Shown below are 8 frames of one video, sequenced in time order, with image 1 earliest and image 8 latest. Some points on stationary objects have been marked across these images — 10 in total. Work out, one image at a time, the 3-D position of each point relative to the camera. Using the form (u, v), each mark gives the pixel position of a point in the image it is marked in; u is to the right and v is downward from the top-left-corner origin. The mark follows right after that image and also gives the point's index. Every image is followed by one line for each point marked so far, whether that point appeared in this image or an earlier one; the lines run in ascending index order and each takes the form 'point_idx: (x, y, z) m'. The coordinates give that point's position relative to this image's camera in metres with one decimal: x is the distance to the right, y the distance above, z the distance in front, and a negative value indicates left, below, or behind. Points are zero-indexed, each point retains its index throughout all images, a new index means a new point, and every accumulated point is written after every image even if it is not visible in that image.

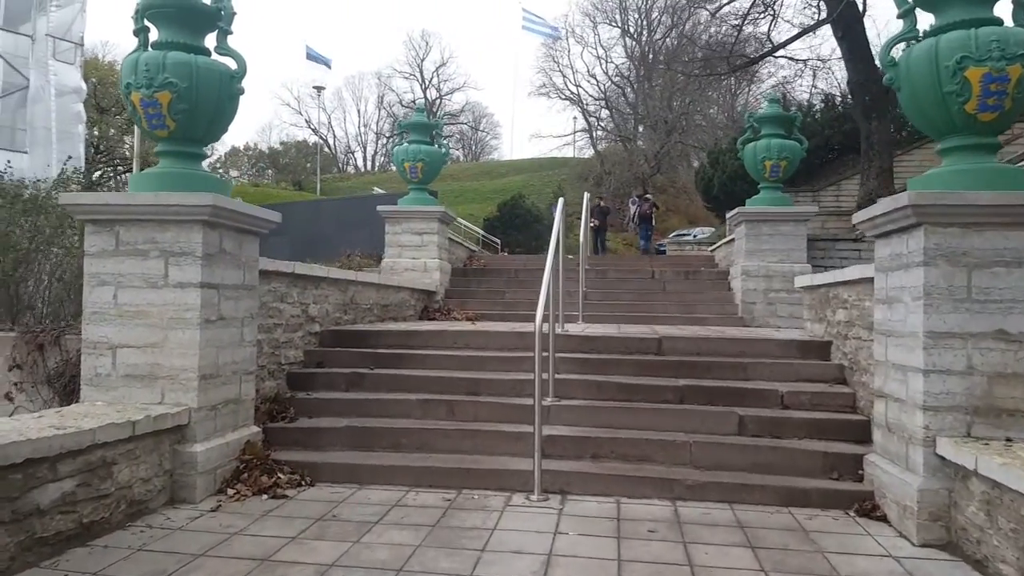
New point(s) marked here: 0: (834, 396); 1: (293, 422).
0: (+1.7, -0.6, +5.0) m
1: (-1.2, -0.7, +5.1) m
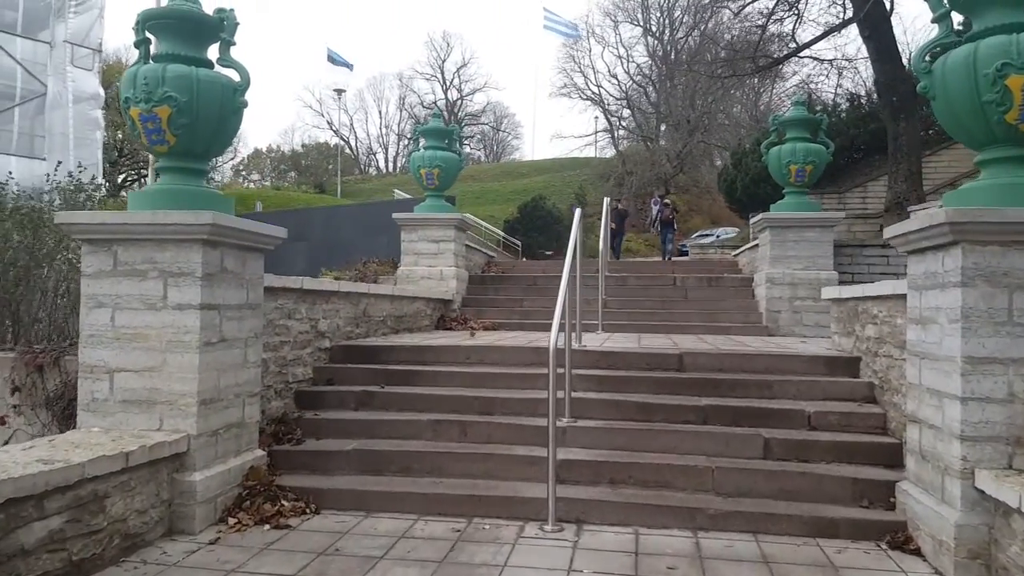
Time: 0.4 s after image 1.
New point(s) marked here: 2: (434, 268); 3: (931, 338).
0: (+1.8, -0.6, +4.7) m
1: (-1.1, -0.8, +4.9) m
2: (-0.8, +0.2, +9.4) m
3: (+1.7, -0.2, +3.7) m
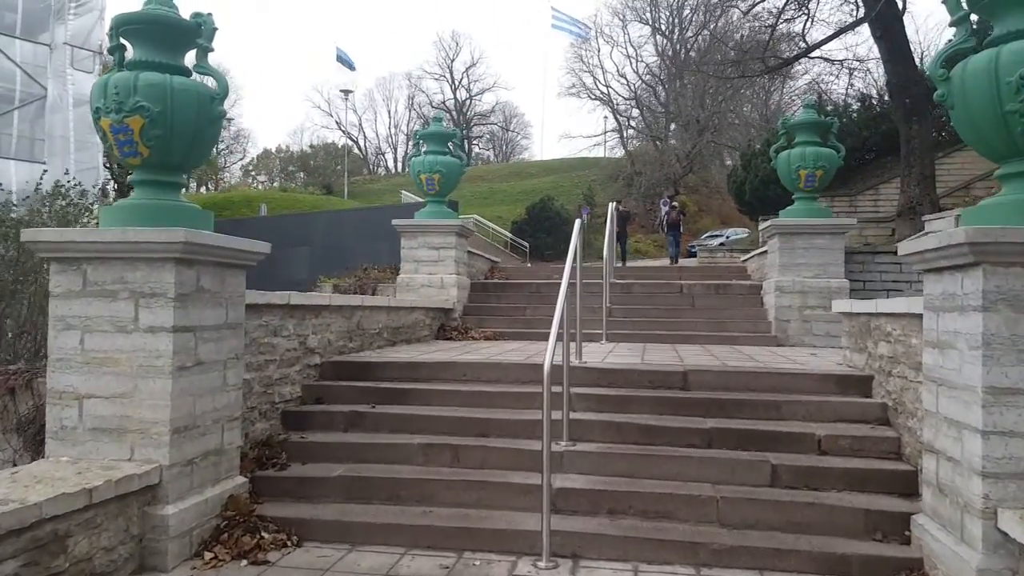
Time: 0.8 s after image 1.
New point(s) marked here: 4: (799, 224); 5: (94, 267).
0: (+1.7, -0.7, +4.5) m
1: (-1.1, -0.9, +4.7) m
2: (-0.8, +0.1, +9.2) m
3: (+1.6, -0.3, +3.5) m
4: (+2.6, +0.6, +8.4) m
5: (-1.7, +0.1, +3.9) m
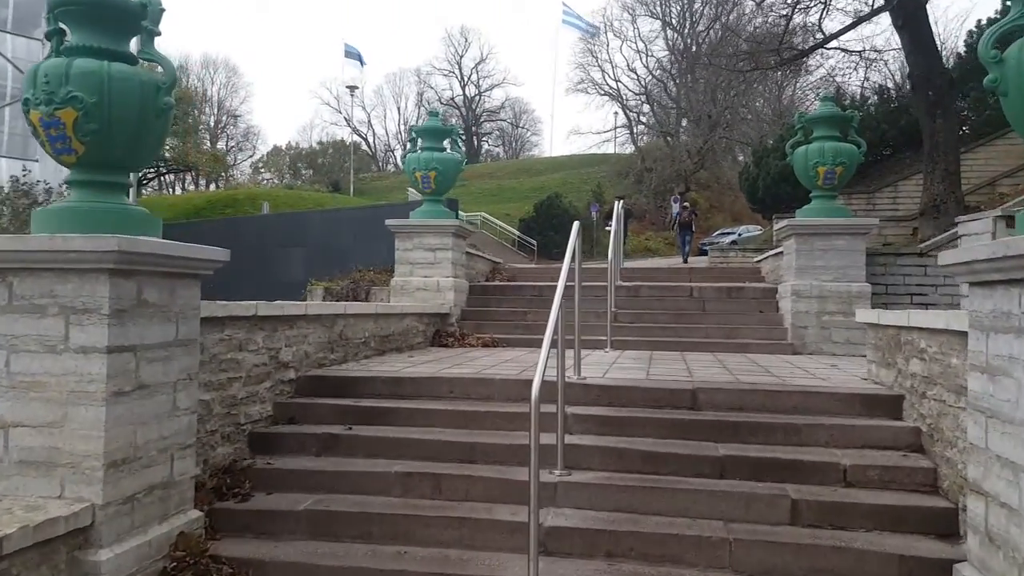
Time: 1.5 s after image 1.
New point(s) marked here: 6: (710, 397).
0: (+1.7, -0.8, +4.0) m
1: (-1.2, -1.0, +4.2) m
2: (-0.8, +0.1, +8.7) m
3: (+1.5, -0.3, +3.0) m
4: (+2.6, +0.5, +7.9) m
5: (-1.8, 0.0, +3.5) m
6: (+1.0, -0.5, +4.7) m
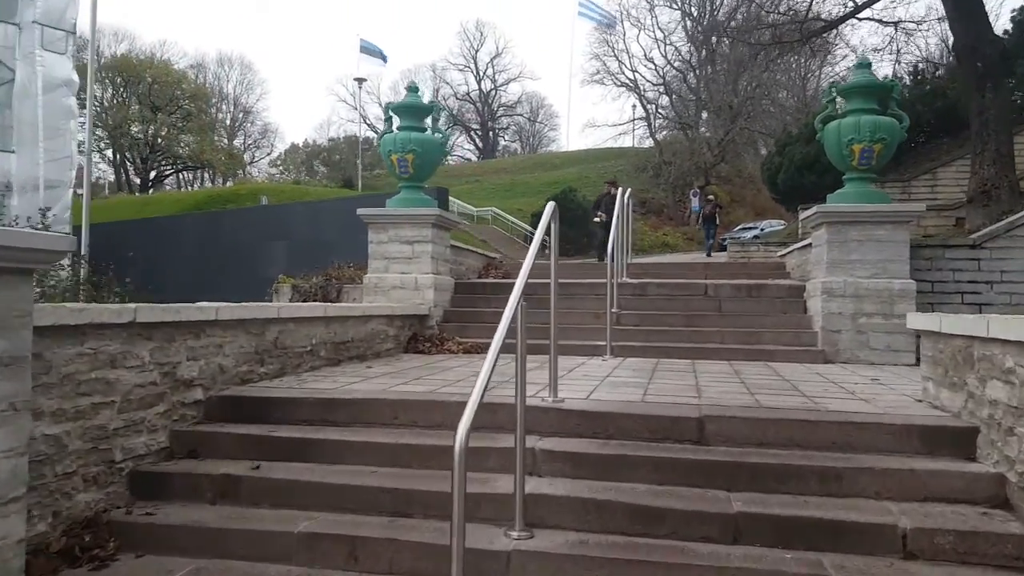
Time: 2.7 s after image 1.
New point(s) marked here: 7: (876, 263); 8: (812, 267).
0: (+1.5, -0.8, +2.9) m
1: (-1.4, -1.0, +3.2) m
2: (-0.9, +0.1, +7.7) m
3: (+1.3, -0.3, +1.9) m
4: (+2.5, +0.6, +6.8) m
5: (-2.0, 0.0, +2.4) m
6: (+0.8, -0.5, +3.6) m
7: (+2.6, +0.2, +6.8) m
8: (+2.4, +0.2, +7.5) m
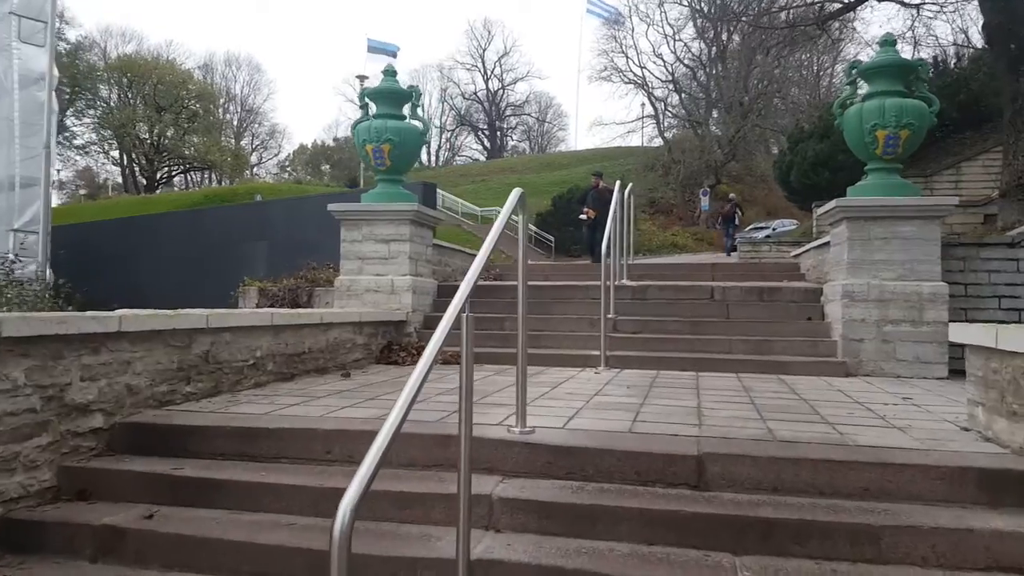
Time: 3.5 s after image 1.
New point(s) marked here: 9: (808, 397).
0: (+1.3, -0.8, +2.2) m
1: (-1.5, -1.0, +2.5) m
2: (-1.0, +0.1, +7.0) m
3: (+1.2, -0.3, +1.1) m
4: (+2.3, +0.5, +6.0) m
5: (-2.2, 0.0, +1.7) m
6: (+0.7, -0.6, +2.9) m
7: (+2.5, +0.2, +6.0) m
8: (+2.3, +0.1, +6.7) m
9: (+1.5, -0.5, +4.6) m
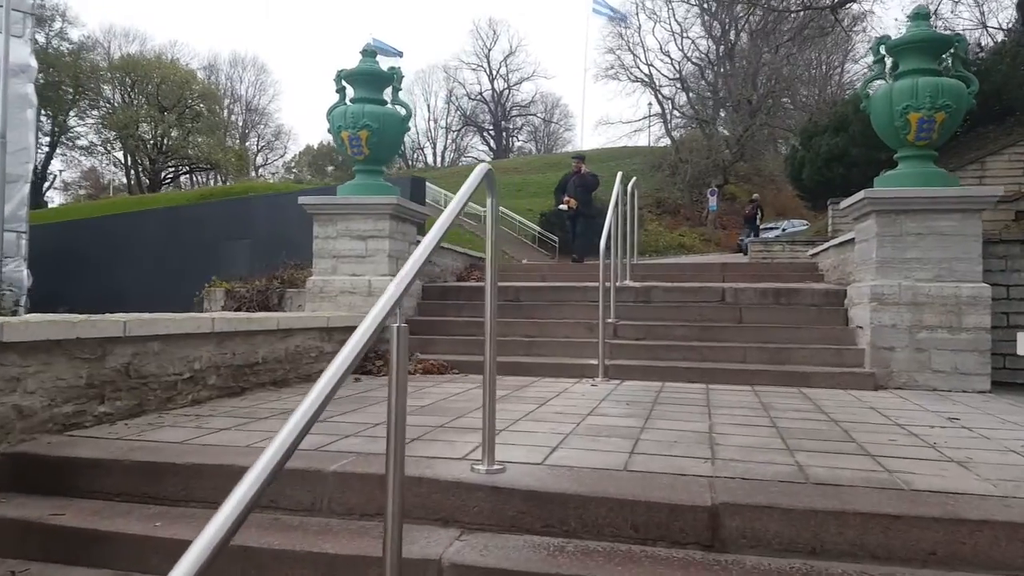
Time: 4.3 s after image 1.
0: (+1.2, -0.8, +1.5) m
1: (-1.6, -1.0, +1.8) m
2: (-1.0, +0.1, +6.3) m
3: (+1.0, -0.3, +0.5) m
4: (+2.3, +0.5, +5.3) m
5: (-2.3, 0.0, +1.1) m
6: (+0.6, -0.6, +2.3) m
7: (+2.4, +0.1, +5.4) m
8: (+2.2, +0.1, +6.1) m
9: (+1.4, -0.5, +3.9) m
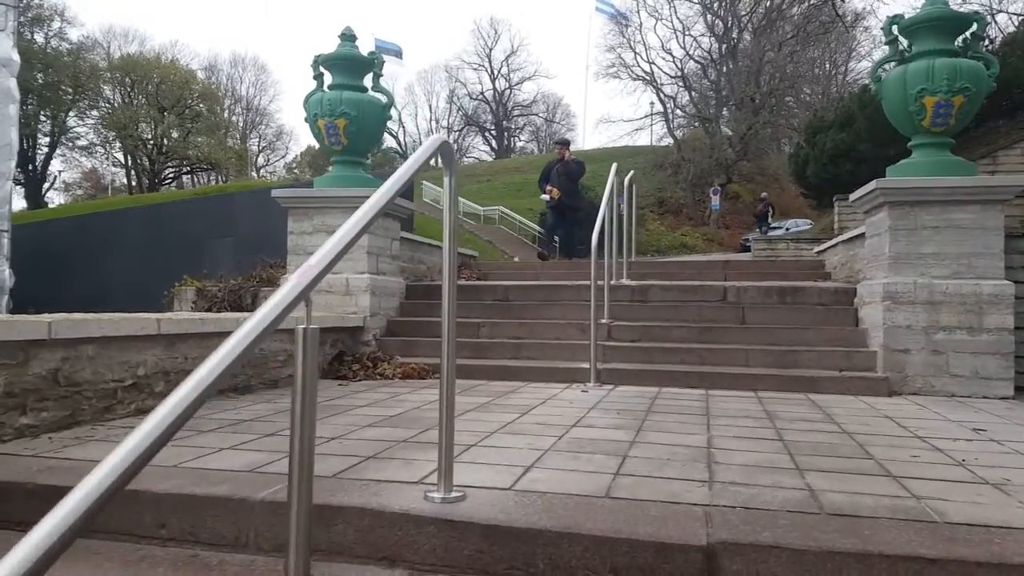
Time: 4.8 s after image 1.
0: (+1.1, -0.8, +1.1) m
1: (-1.7, -1.0, +1.5) m
2: (-1.1, +0.1, +5.9) m
3: (+0.9, -0.3, +0.1) m
4: (+2.2, +0.5, +5.0) m
5: (-2.4, 0.0, +0.7) m
6: (+0.5, -0.5, +1.9) m
7: (+2.4, +0.2, +5.0) m
8: (+2.1, +0.1, +5.7) m
9: (+1.3, -0.5, +3.6) m
